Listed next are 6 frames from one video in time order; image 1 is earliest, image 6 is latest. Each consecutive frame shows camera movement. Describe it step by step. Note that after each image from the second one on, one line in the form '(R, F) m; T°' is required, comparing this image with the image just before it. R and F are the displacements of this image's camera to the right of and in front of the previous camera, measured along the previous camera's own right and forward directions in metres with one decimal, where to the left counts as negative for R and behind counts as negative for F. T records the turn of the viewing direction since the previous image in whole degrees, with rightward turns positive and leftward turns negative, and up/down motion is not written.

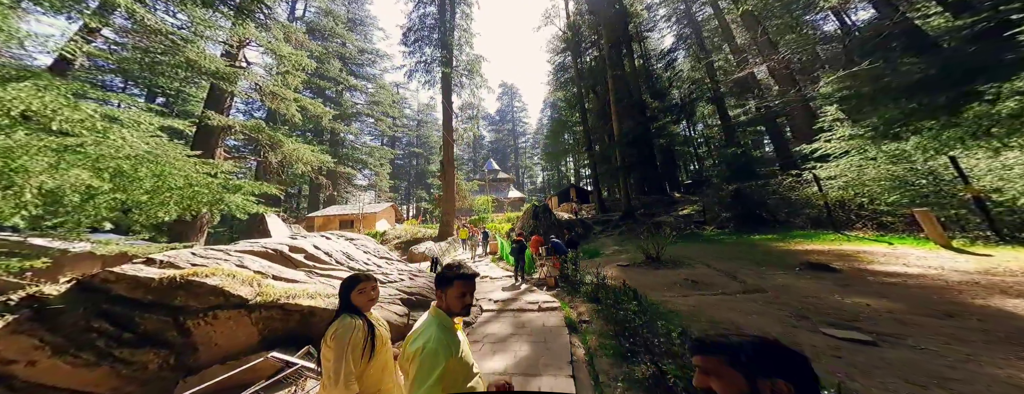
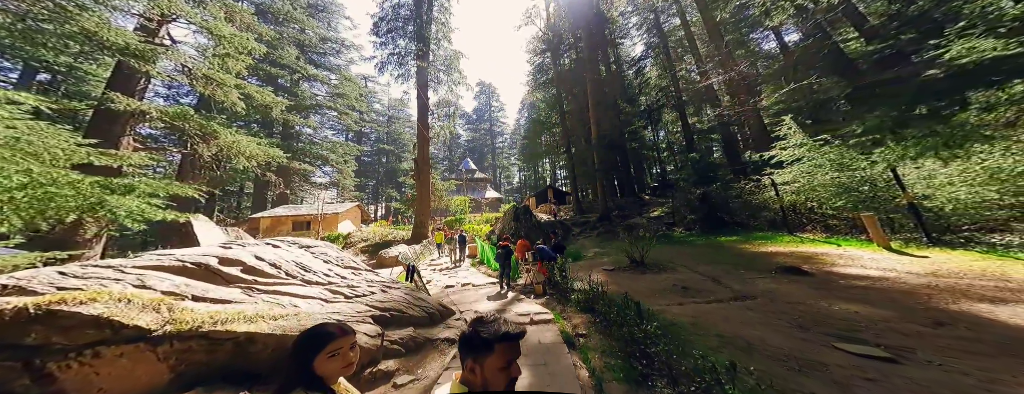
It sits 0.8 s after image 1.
(-0.2, +0.3) m; +6°
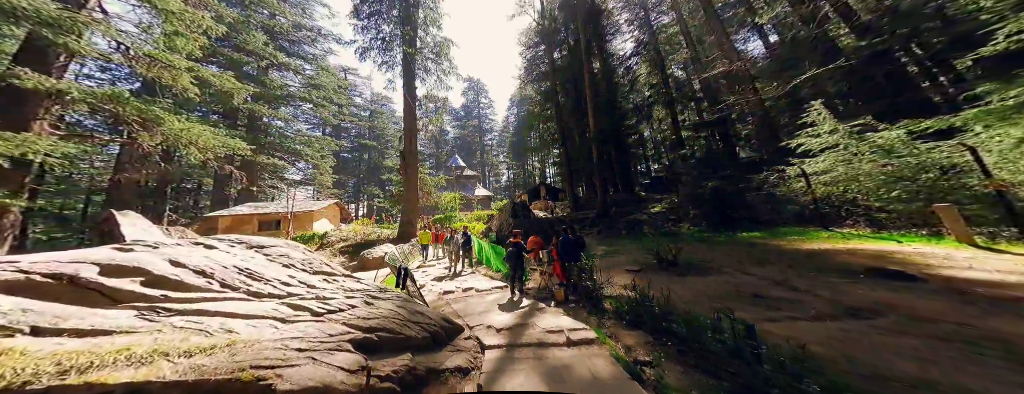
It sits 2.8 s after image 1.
(-0.4, +0.8) m; +3°
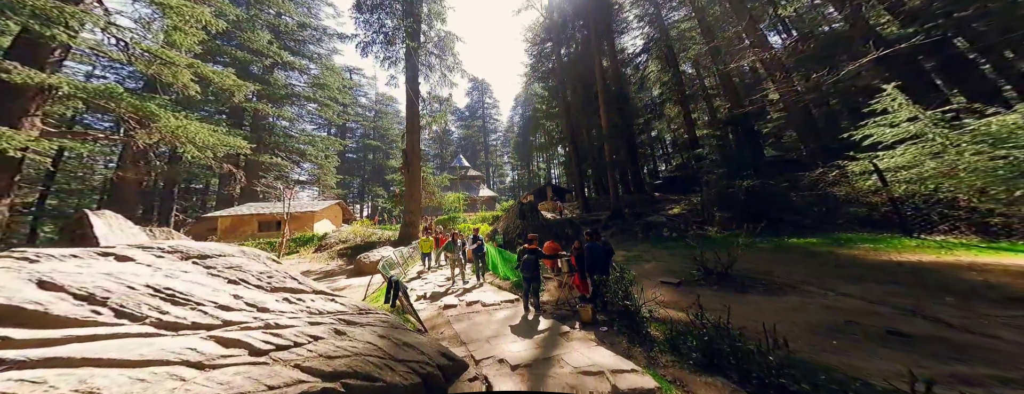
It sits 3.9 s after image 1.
(-0.1, +0.7) m; -1°
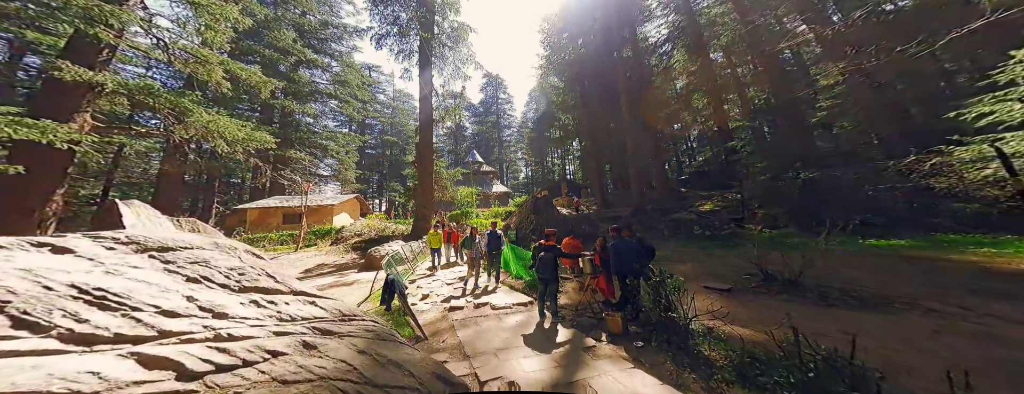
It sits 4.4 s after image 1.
(0.0, +0.5) m; -4°
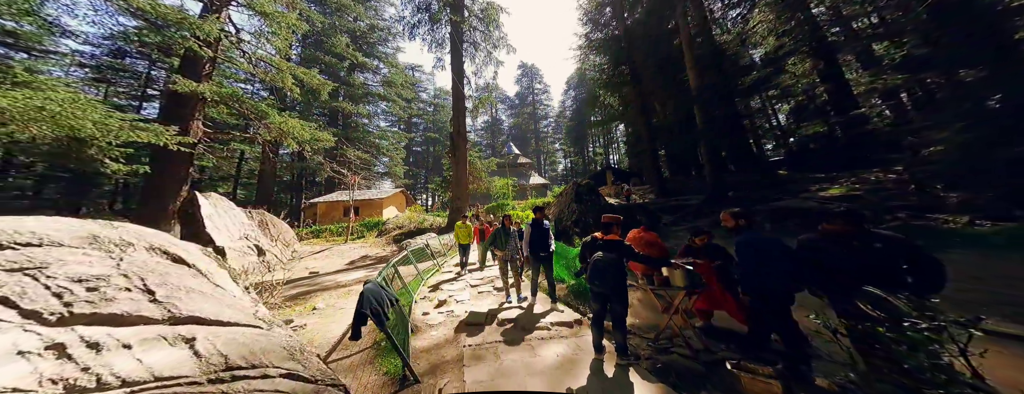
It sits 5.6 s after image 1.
(+0.1, +1.1) m; -10°
